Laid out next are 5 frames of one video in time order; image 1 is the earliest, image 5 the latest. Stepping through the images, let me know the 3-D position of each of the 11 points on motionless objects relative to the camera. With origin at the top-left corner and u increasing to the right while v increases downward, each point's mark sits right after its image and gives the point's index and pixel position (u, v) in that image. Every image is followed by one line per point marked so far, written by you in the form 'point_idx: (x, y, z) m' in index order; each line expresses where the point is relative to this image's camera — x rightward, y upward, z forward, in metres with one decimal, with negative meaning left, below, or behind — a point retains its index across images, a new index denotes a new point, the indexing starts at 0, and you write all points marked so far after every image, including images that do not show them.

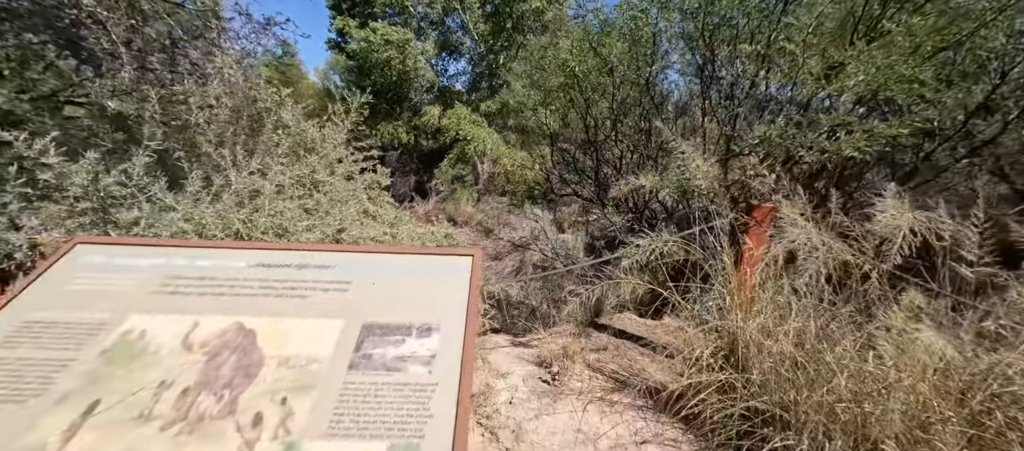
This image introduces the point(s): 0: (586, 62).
0: (+0.9, +1.5, +3.5) m
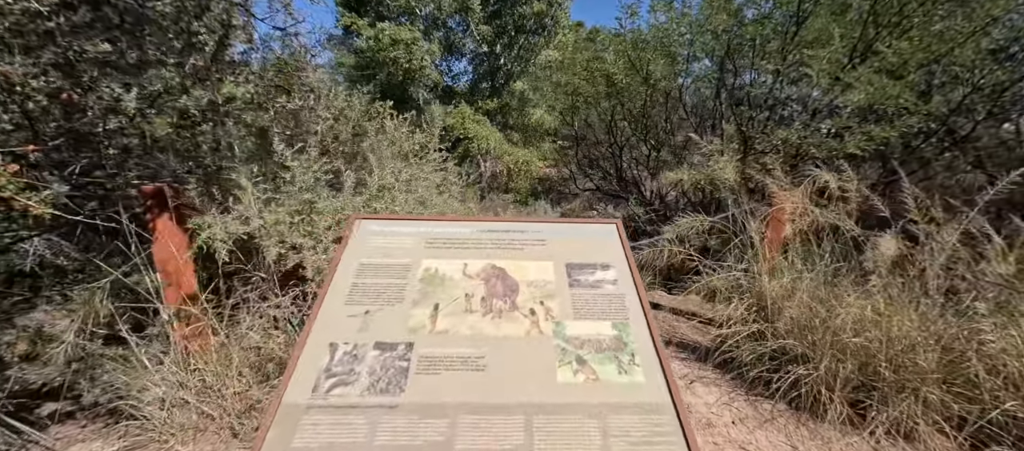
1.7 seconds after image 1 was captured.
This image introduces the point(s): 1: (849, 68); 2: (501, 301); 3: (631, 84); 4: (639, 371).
0: (+1.4, +1.7, +4.0) m
1: (+2.7, +1.2, +2.9) m
2: (0.0, -0.2, +1.2) m
3: (+1.4, +1.6, +4.0) m
4: (+0.4, -0.4, +1.1) m
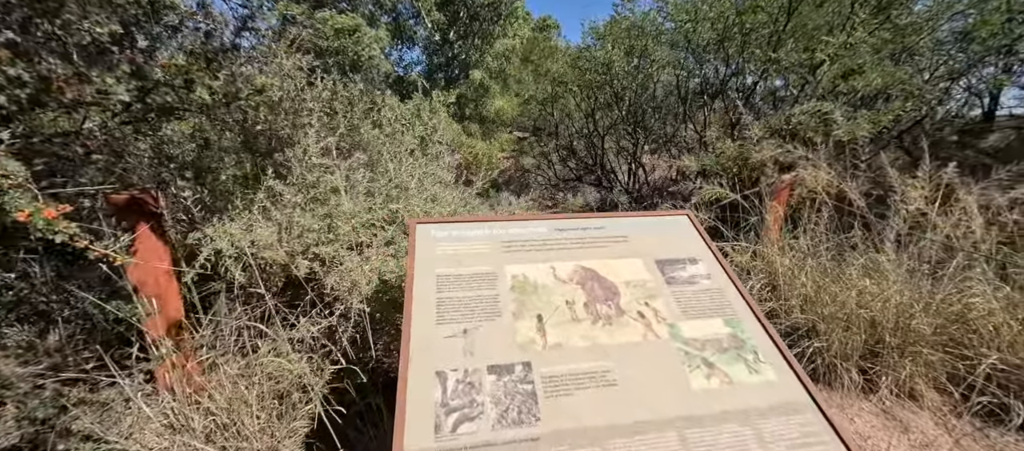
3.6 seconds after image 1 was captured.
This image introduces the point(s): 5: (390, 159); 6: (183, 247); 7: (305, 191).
0: (+1.3, +1.8, +4.0) m
1: (+2.7, +1.4, +3.1) m
2: (+0.3, -0.2, +1.1) m
3: (+1.3, +1.7, +4.0) m
4: (+0.7, -0.4, +1.0) m
5: (-0.9, +0.5, +2.9) m
6: (-1.5, -0.1, +1.9) m
7: (-1.2, +0.2, +2.1) m
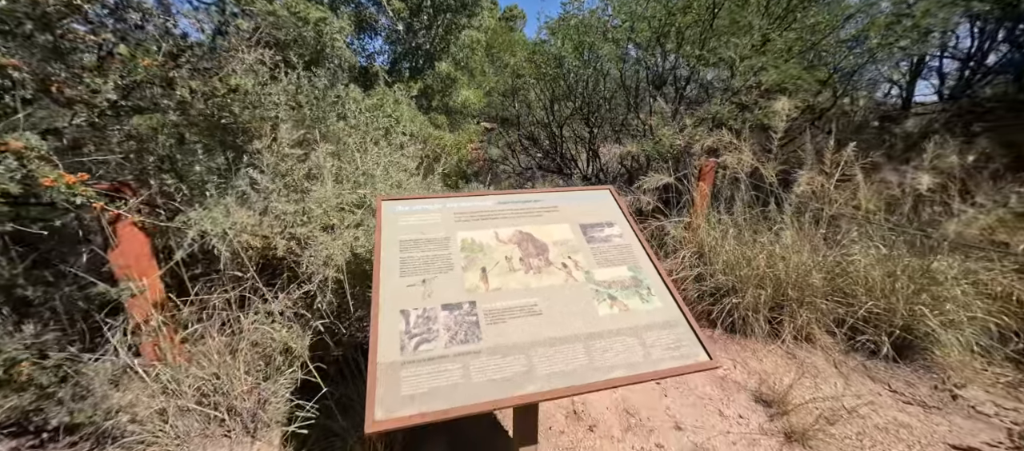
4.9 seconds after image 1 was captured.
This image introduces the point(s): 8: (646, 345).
0: (+0.8, +2.0, +4.3) m
1: (+2.3, +1.6, +3.5) m
2: (+0.1, -0.1, +1.4) m
3: (+0.8, +1.9, +4.4) m
4: (+0.5, -0.3, +1.3) m
5: (-1.3, +0.6, +3.0) m
6: (-1.8, 0.0, +2.0) m
7: (-1.5, +0.3, +2.3) m
8: (+0.4, -0.4, +1.2) m
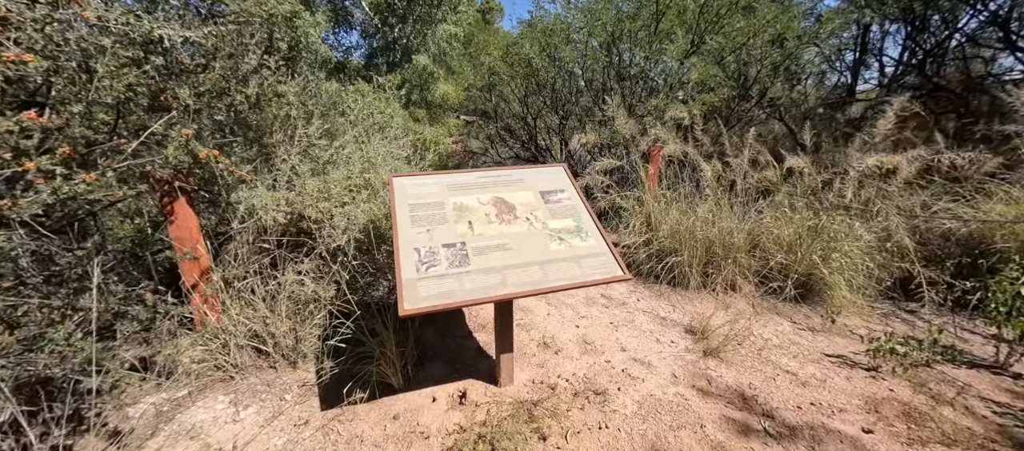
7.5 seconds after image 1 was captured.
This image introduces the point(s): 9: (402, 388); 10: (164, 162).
0: (+0.5, +2.2, +4.8) m
1: (+2.1, +1.9, +4.1) m
2: (0.0, +0.1, +1.9) m
3: (+0.5, +2.2, +4.9) m
4: (+0.4, -0.1, +1.9) m
5: (-1.5, +0.8, +3.5) m
6: (-1.9, +0.1, +2.5) m
7: (-1.6, +0.4, +2.8) m
8: (+0.3, -0.2, +1.8) m
9: (-0.6, -0.9, +2.1) m
10: (-1.9, +0.4, +2.0) m
